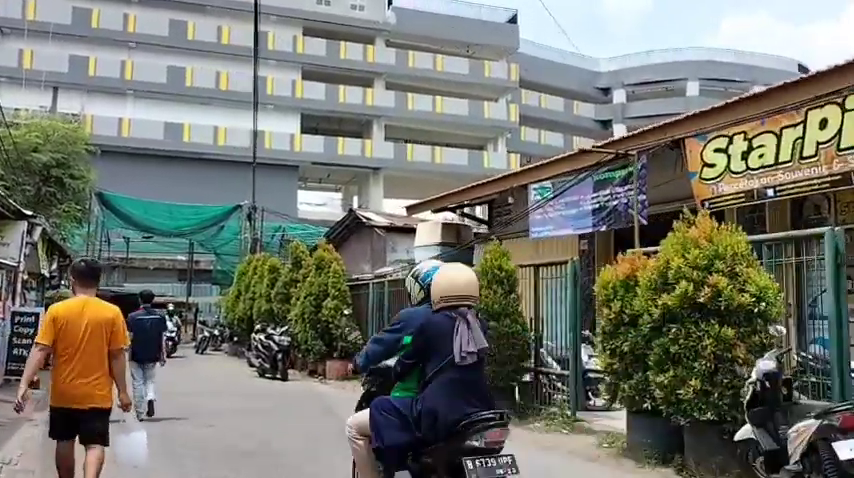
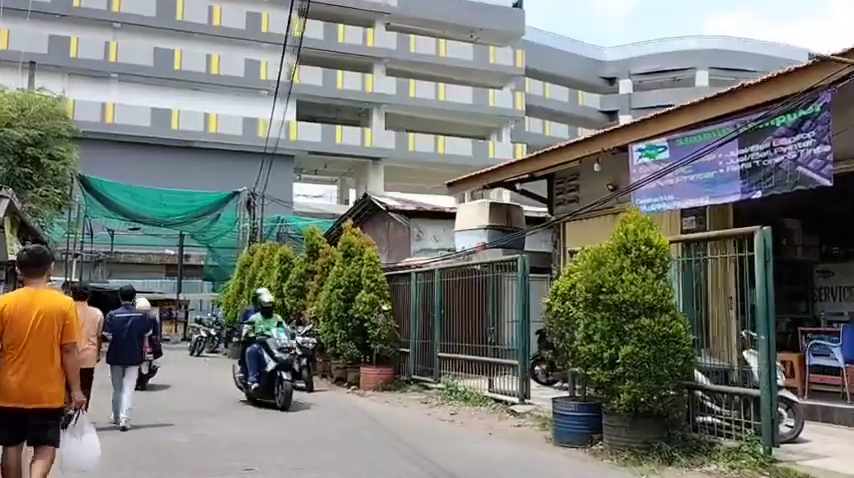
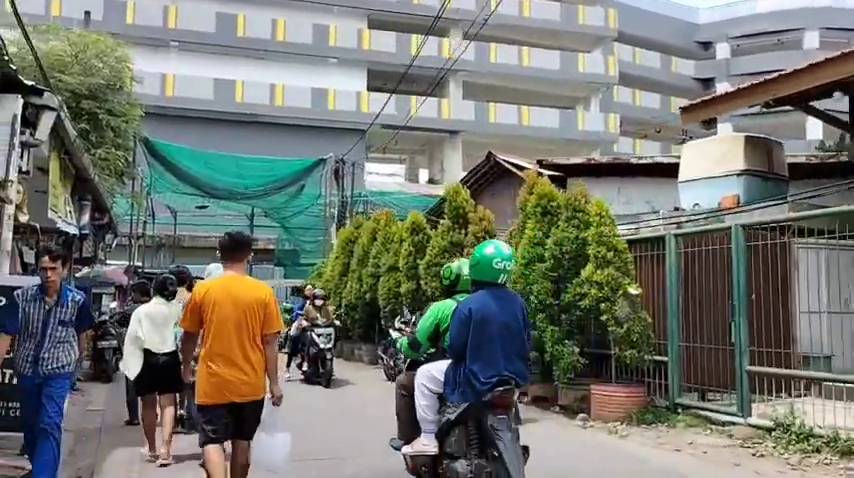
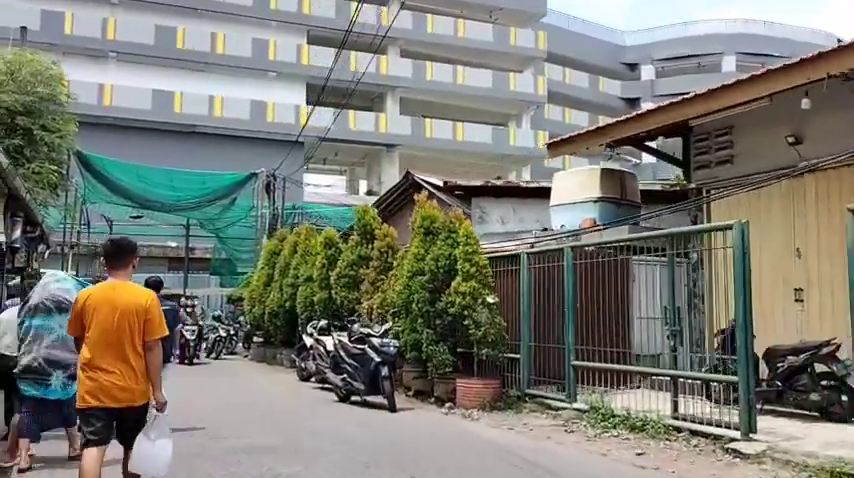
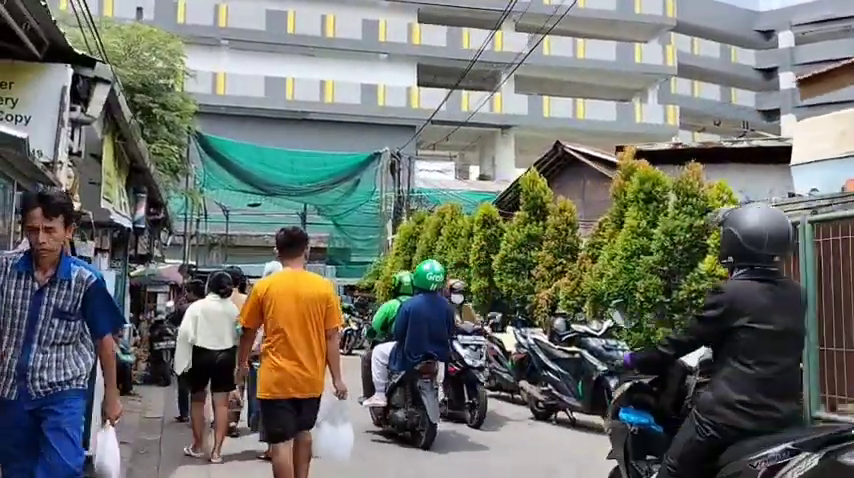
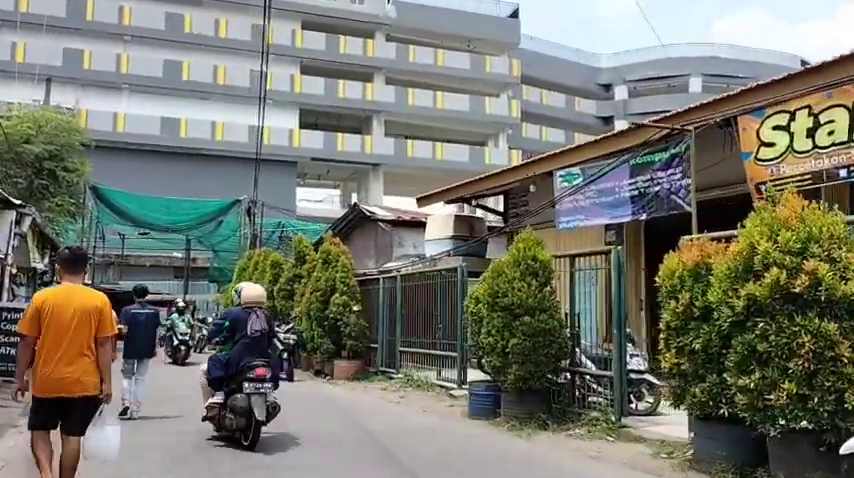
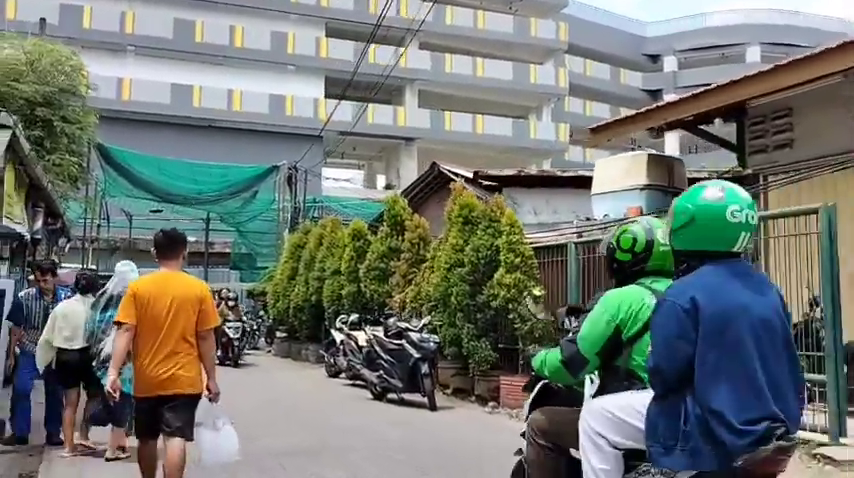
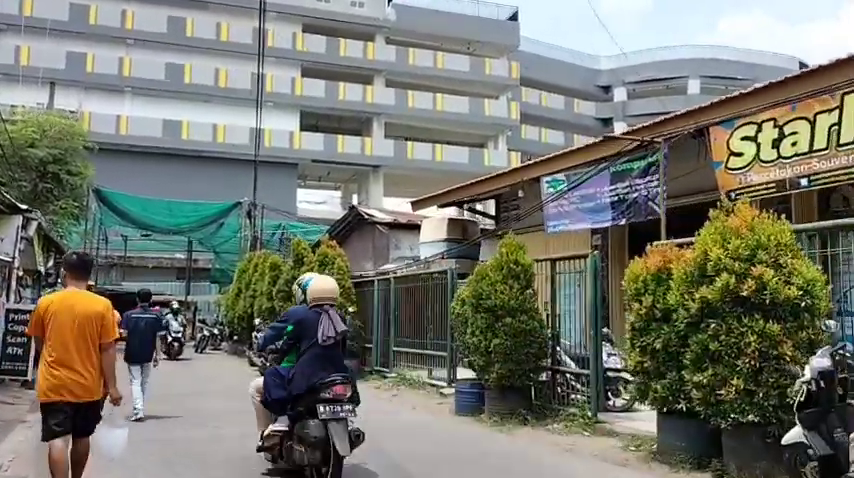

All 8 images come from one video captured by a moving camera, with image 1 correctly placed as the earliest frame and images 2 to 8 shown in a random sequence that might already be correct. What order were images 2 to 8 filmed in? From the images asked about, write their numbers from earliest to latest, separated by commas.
8, 6, 2, 4, 7, 3, 5
